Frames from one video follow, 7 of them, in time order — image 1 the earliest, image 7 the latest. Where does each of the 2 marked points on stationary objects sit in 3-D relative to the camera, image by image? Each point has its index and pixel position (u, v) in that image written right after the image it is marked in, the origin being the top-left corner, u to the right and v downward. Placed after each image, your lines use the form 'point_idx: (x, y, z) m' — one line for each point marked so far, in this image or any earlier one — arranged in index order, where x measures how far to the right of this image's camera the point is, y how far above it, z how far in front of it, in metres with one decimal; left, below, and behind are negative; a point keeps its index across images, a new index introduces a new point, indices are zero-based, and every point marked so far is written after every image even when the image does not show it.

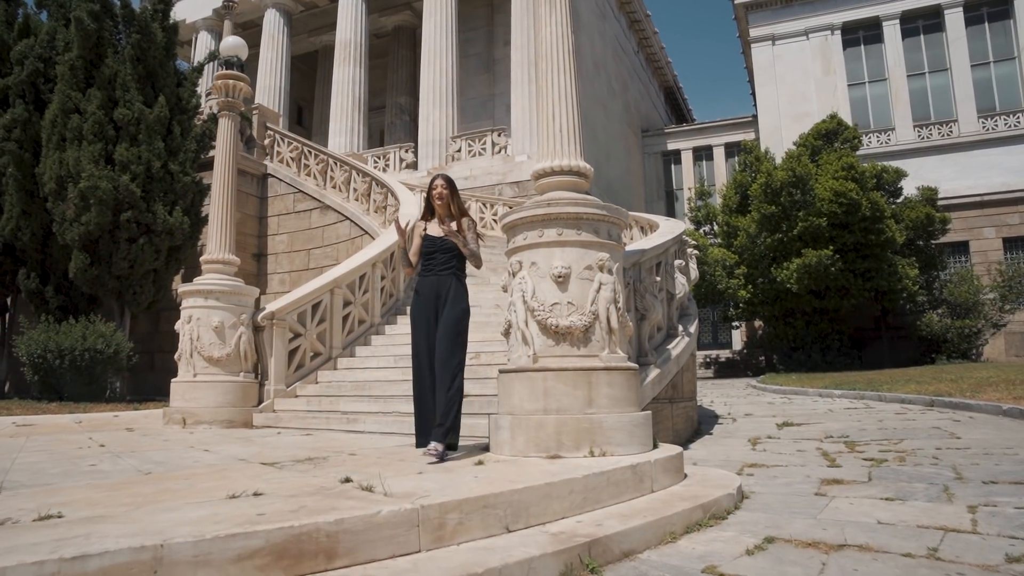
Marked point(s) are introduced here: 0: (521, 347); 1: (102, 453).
0: (+0.1, -0.5, +5.0) m
1: (-3.2, -1.3, +5.3) m
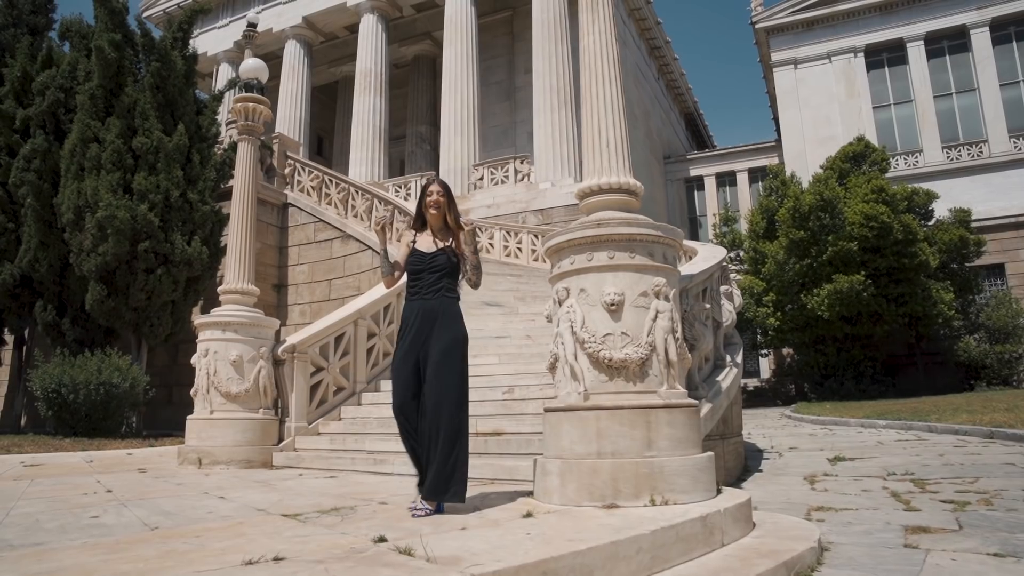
0: (+0.4, -0.6, +4.5) m
1: (-2.9, -1.5, +4.9) m
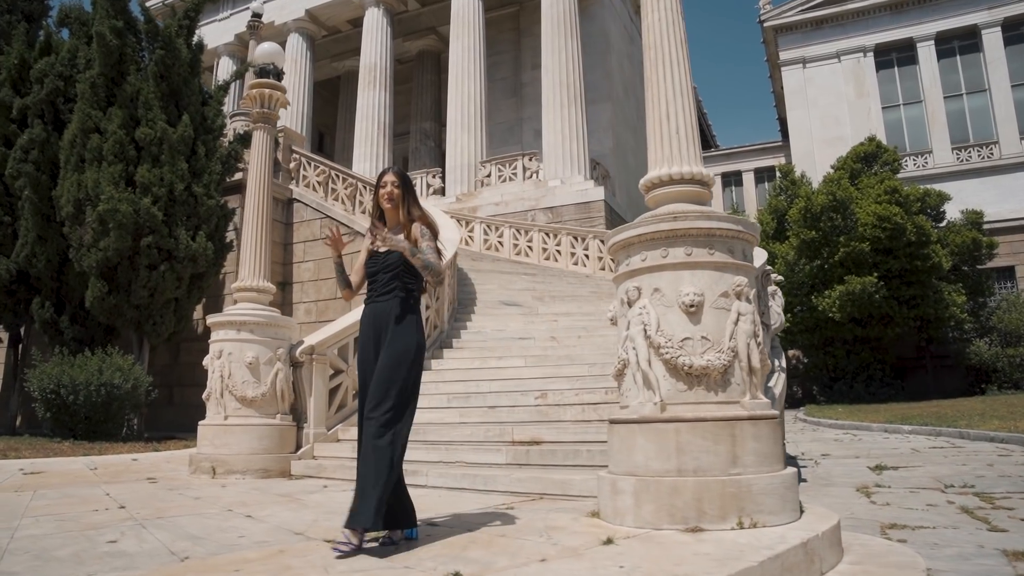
0: (+0.8, -0.6, +4.1) m
1: (-2.5, -1.5, +4.4) m
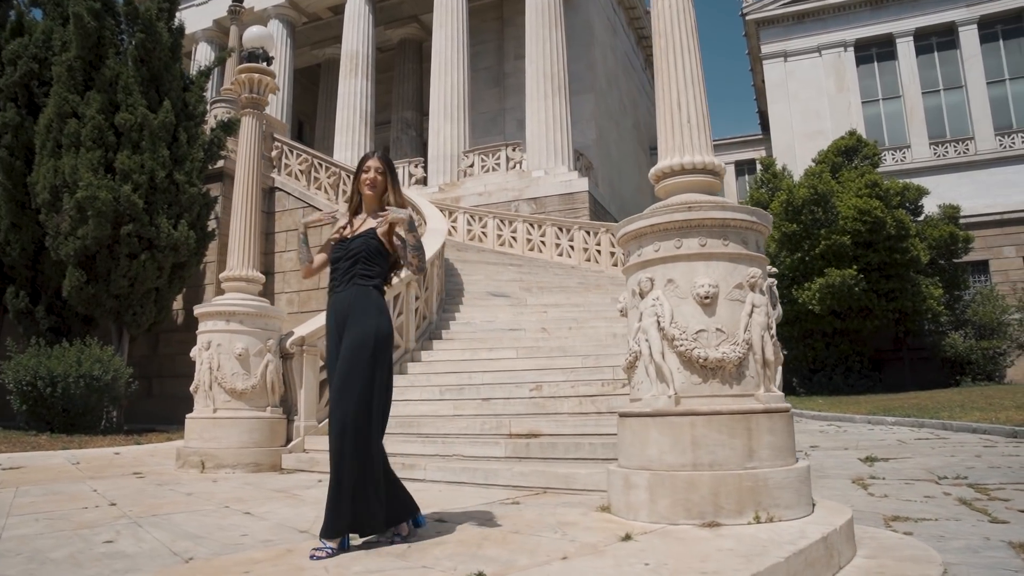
0: (+0.9, -0.6, +4.0) m
1: (-2.4, -1.4, +4.2) m
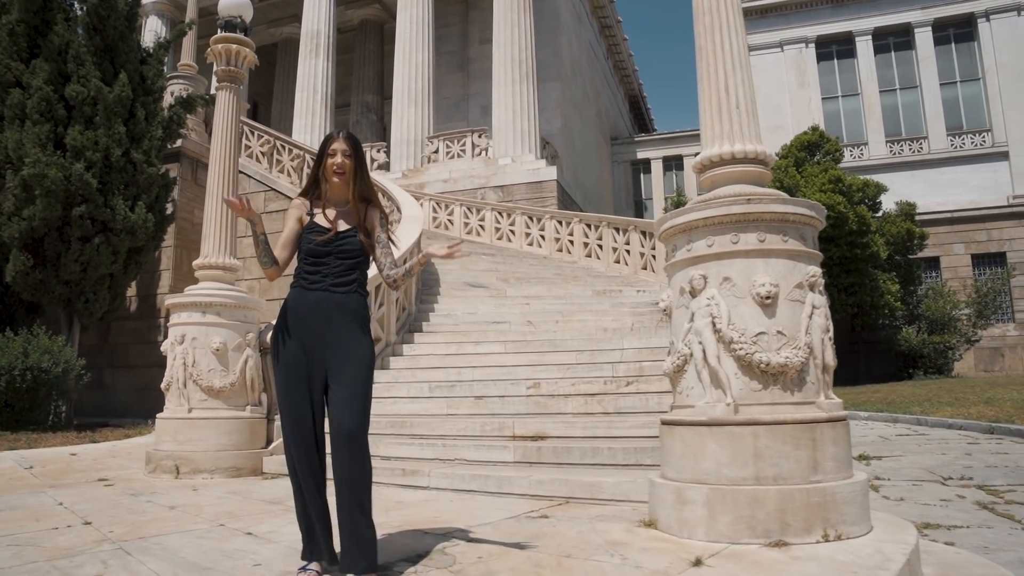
0: (+1.1, -0.6, +3.7) m
1: (-2.2, -1.4, +3.7) m
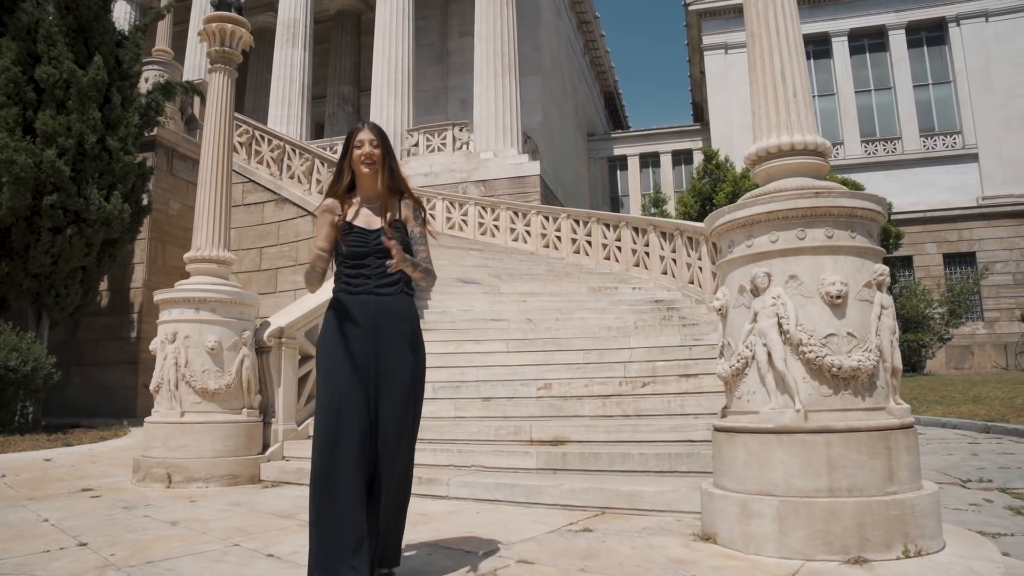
0: (+1.3, -0.6, +3.4) m
1: (-2.0, -1.4, +3.3) m
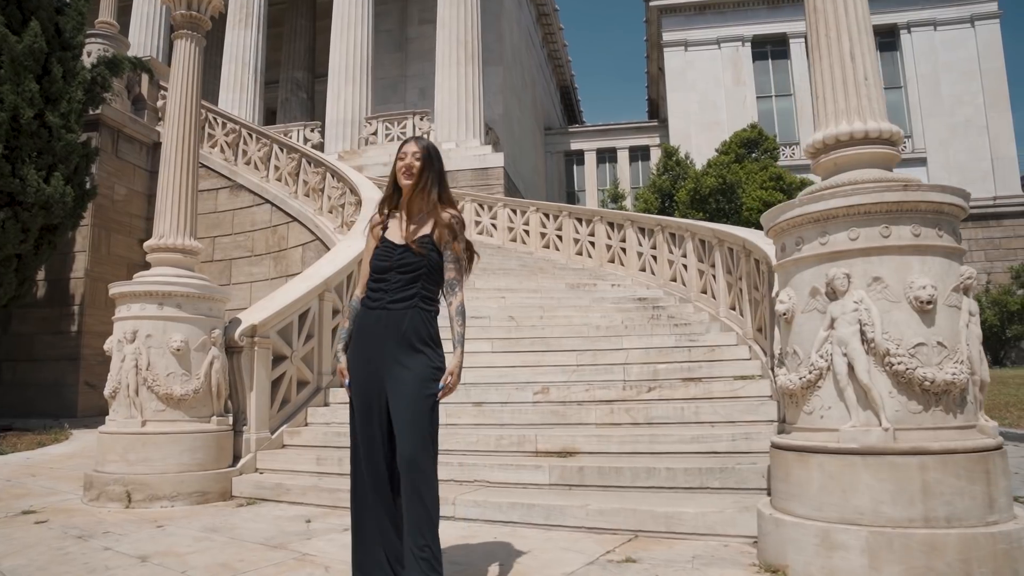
0: (+1.6, -0.6, +3.0) m
1: (-1.7, -1.3, +2.7) m
